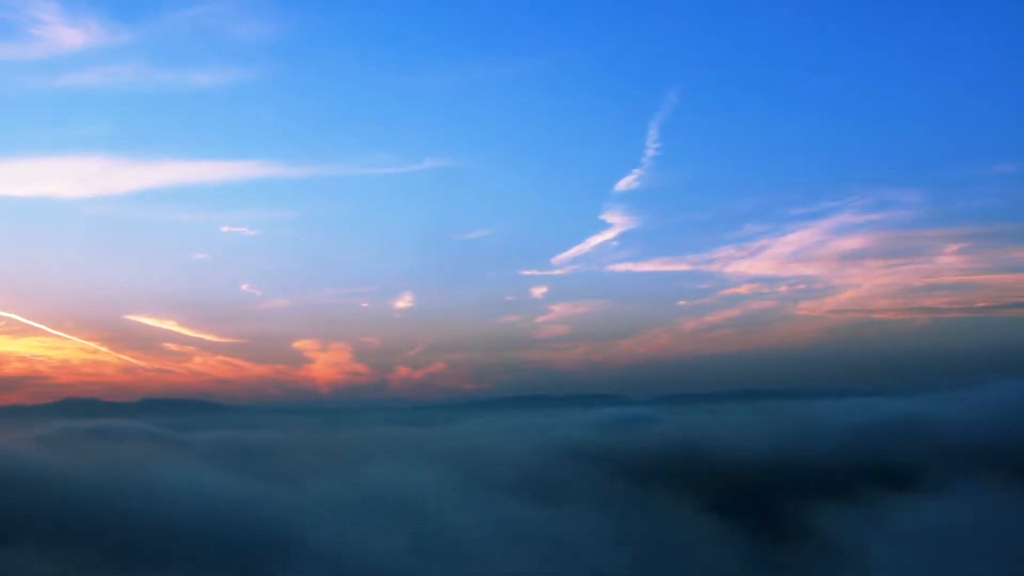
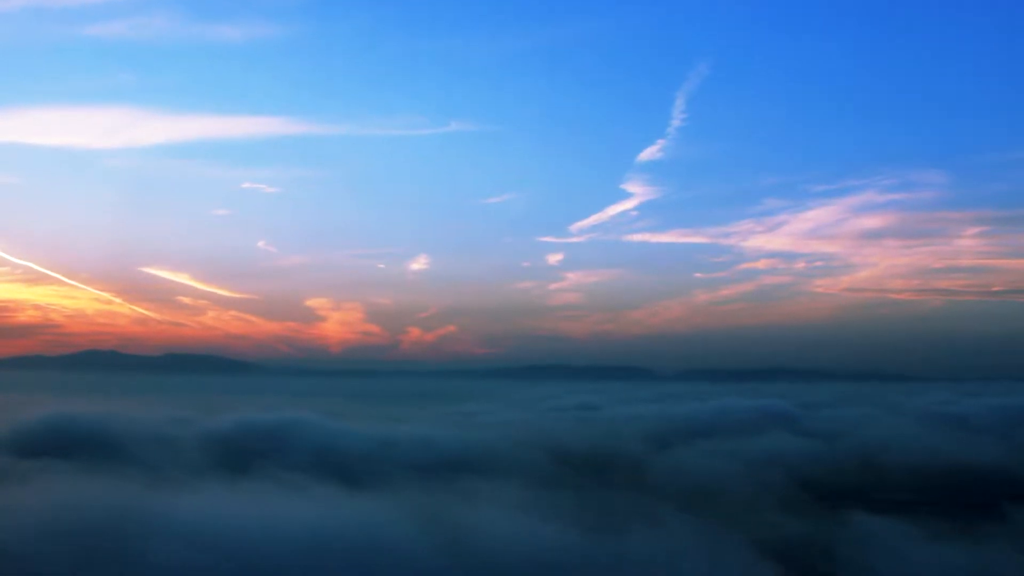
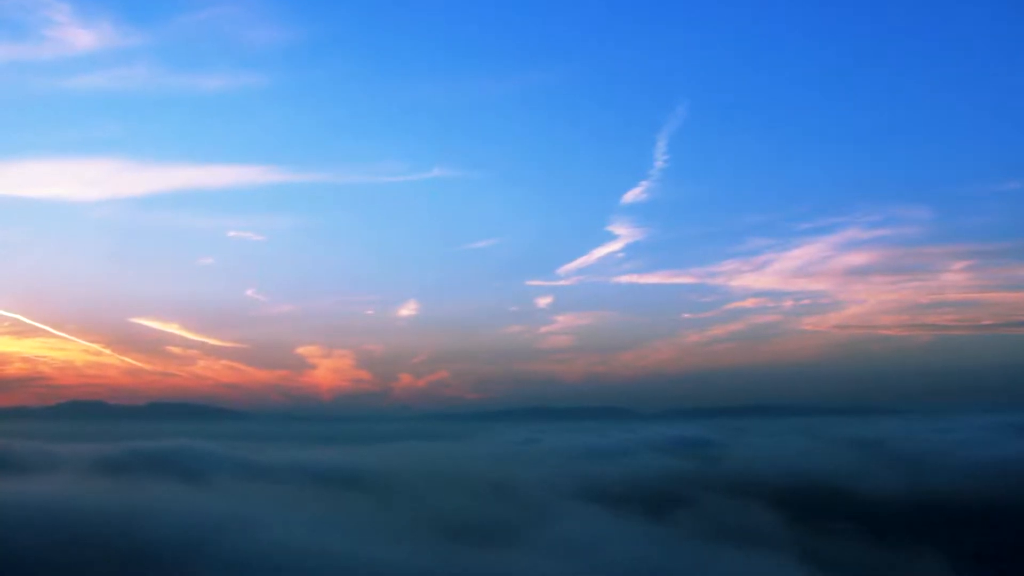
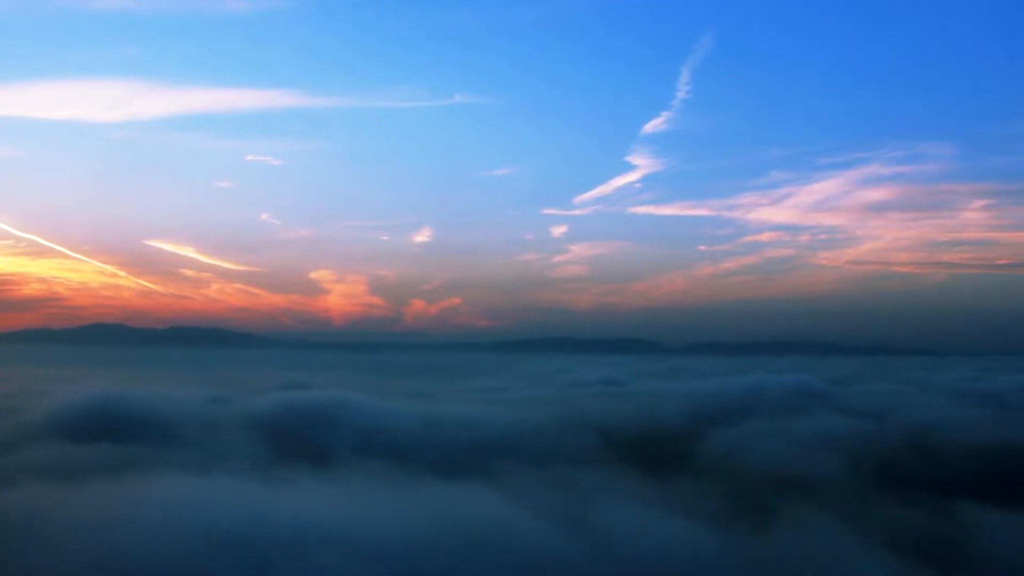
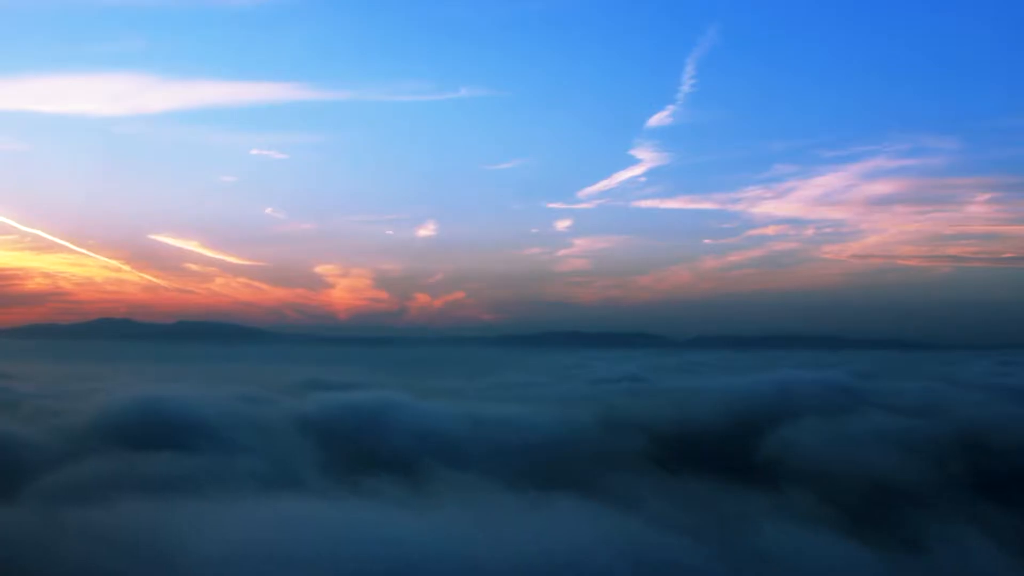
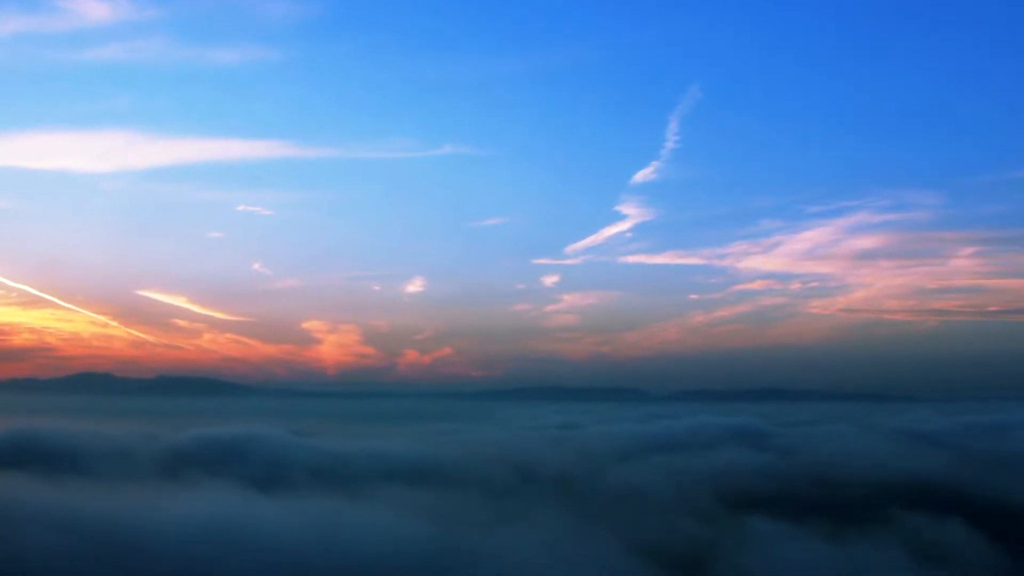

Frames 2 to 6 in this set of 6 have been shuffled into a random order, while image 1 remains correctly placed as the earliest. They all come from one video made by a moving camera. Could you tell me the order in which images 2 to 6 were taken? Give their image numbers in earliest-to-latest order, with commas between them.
3, 6, 2, 4, 5
